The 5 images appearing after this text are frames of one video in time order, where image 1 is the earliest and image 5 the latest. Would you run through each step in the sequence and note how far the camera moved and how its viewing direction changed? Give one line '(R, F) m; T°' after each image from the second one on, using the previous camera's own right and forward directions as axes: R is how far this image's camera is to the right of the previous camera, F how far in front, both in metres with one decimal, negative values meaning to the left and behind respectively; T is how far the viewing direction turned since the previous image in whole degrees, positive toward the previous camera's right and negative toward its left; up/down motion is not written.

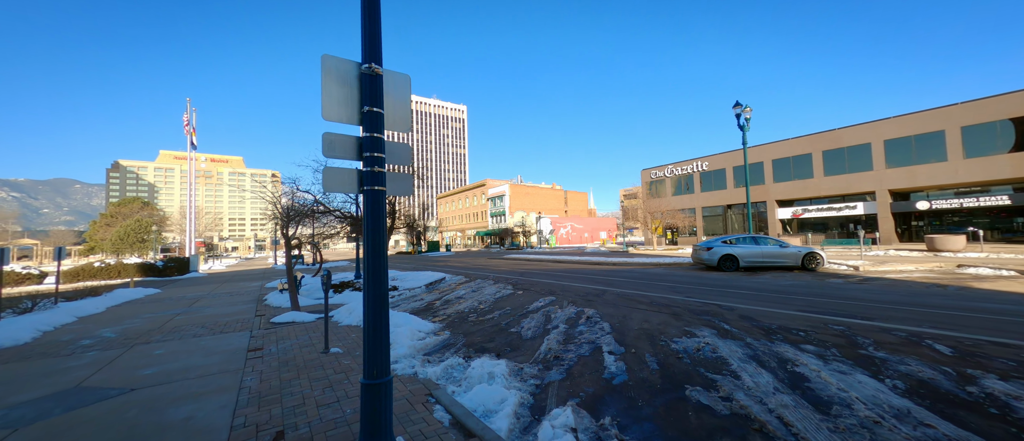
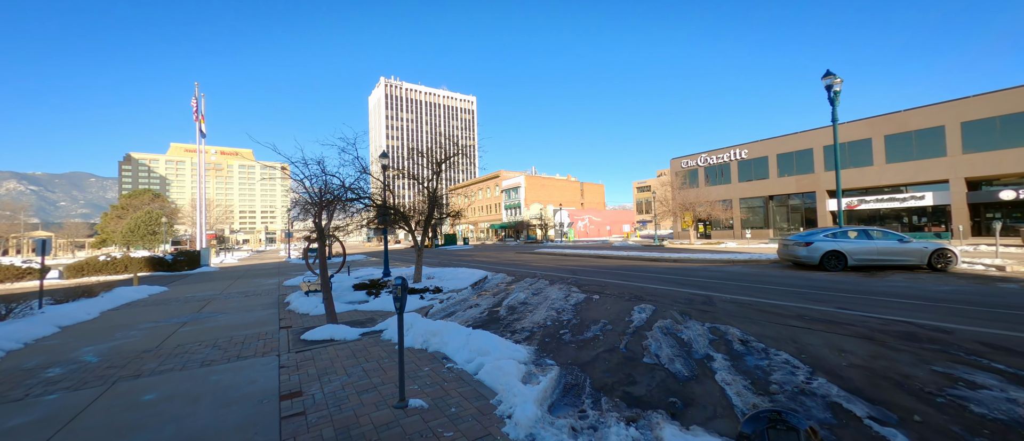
(-1.7, +1.9) m; -1°
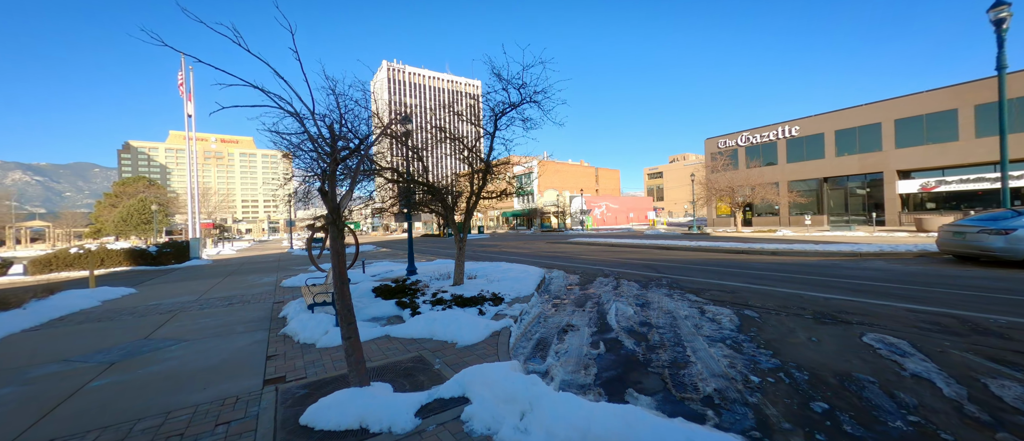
(-1.8, +3.0) m; 0°
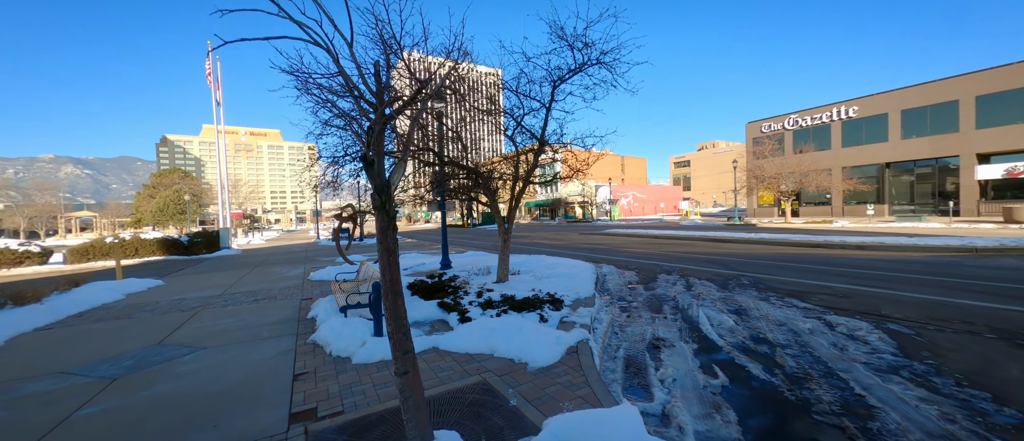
(-0.7, +1.1) m; -3°
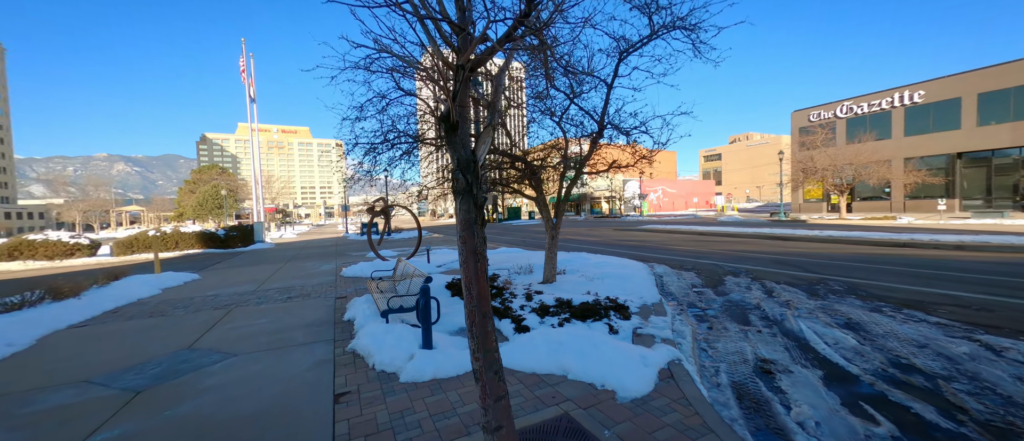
(-0.5, +0.7) m; -4°
